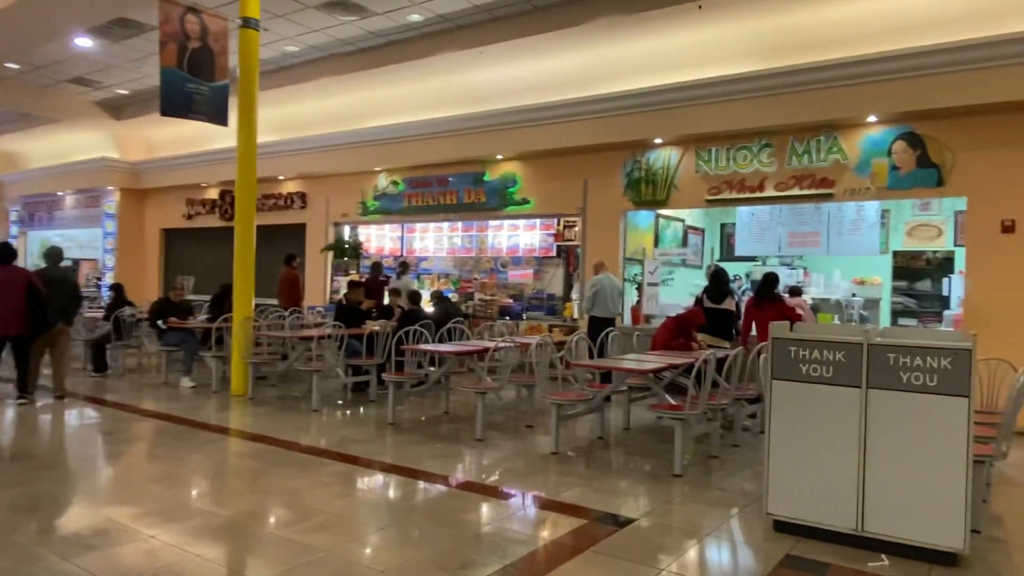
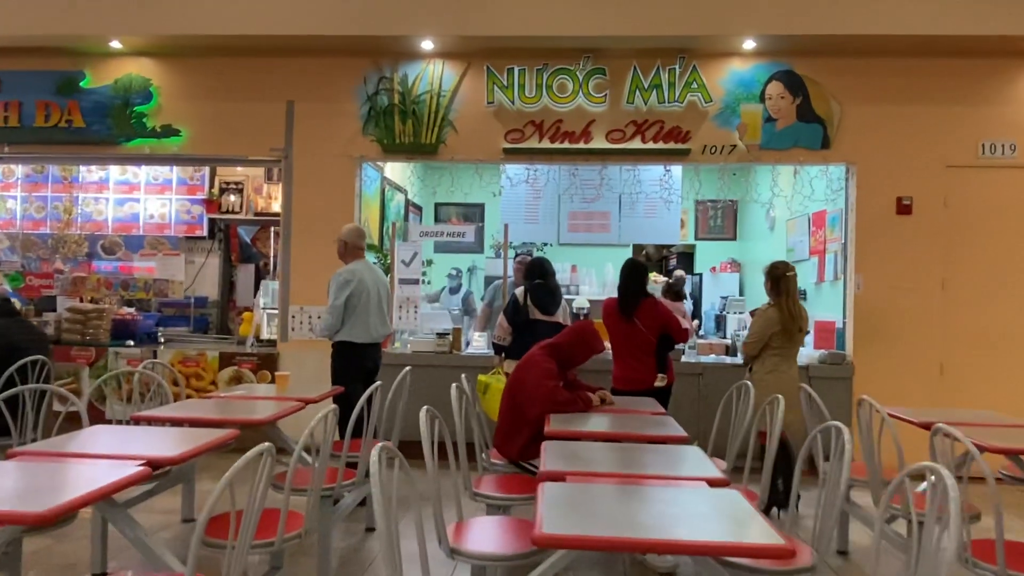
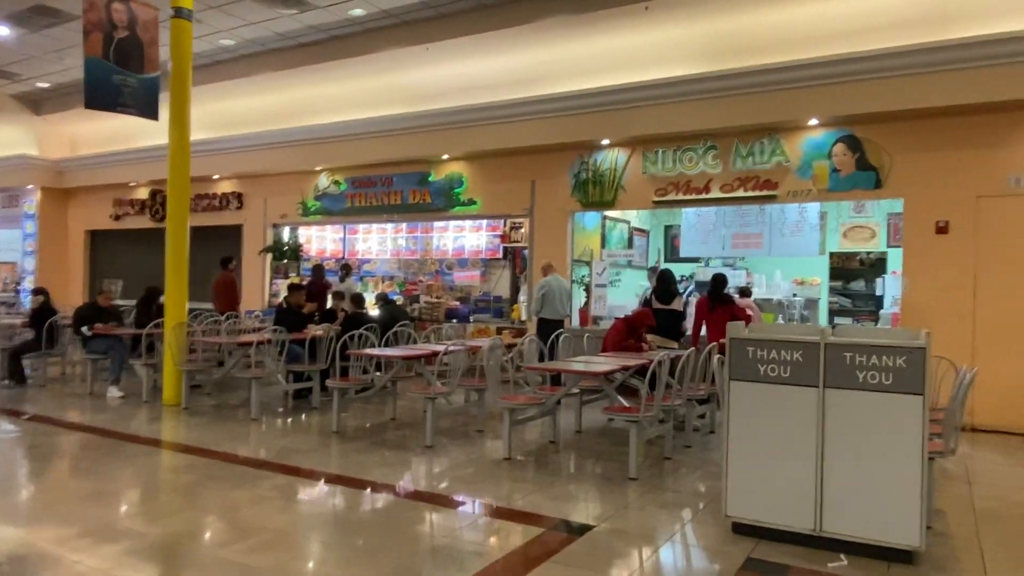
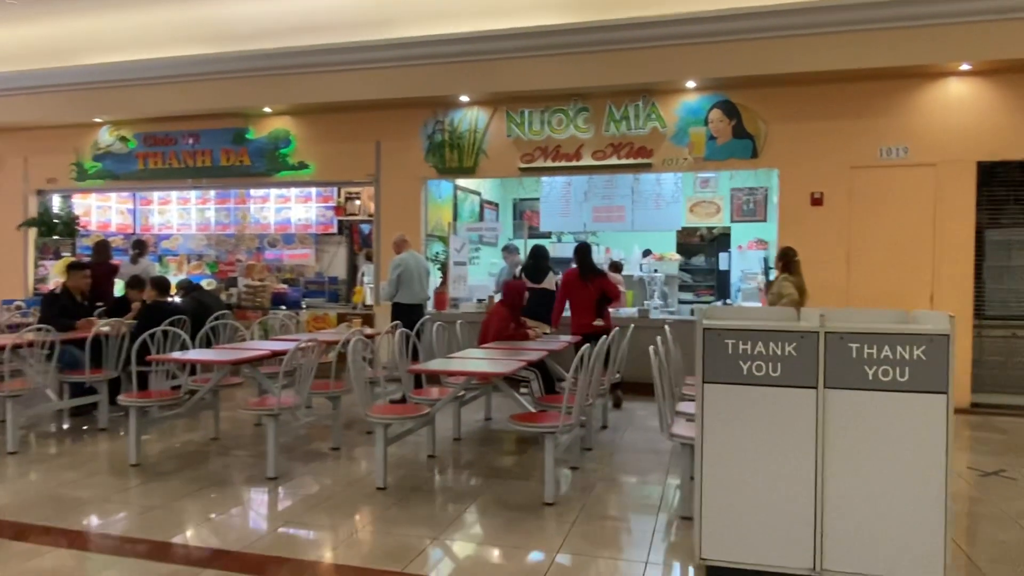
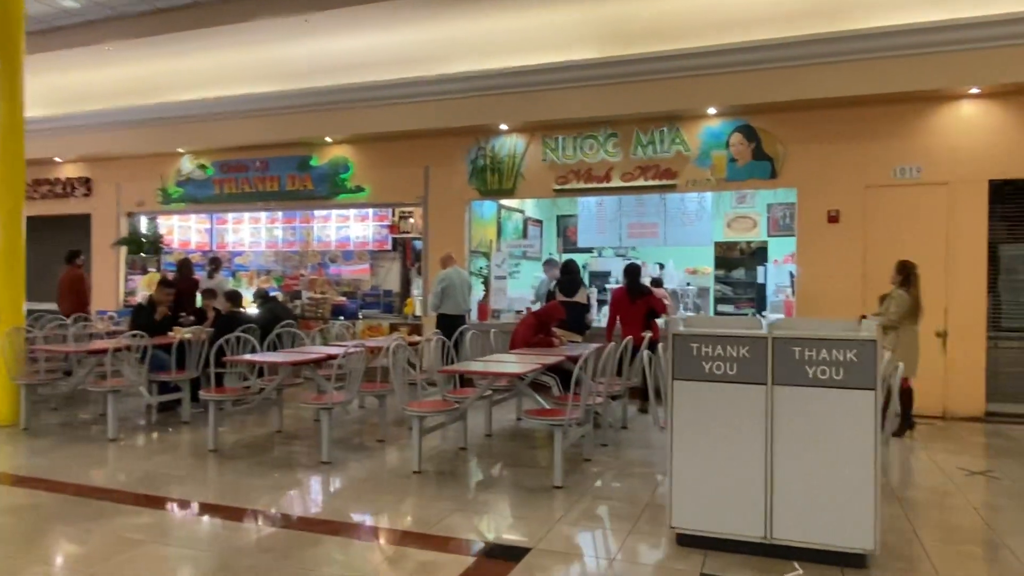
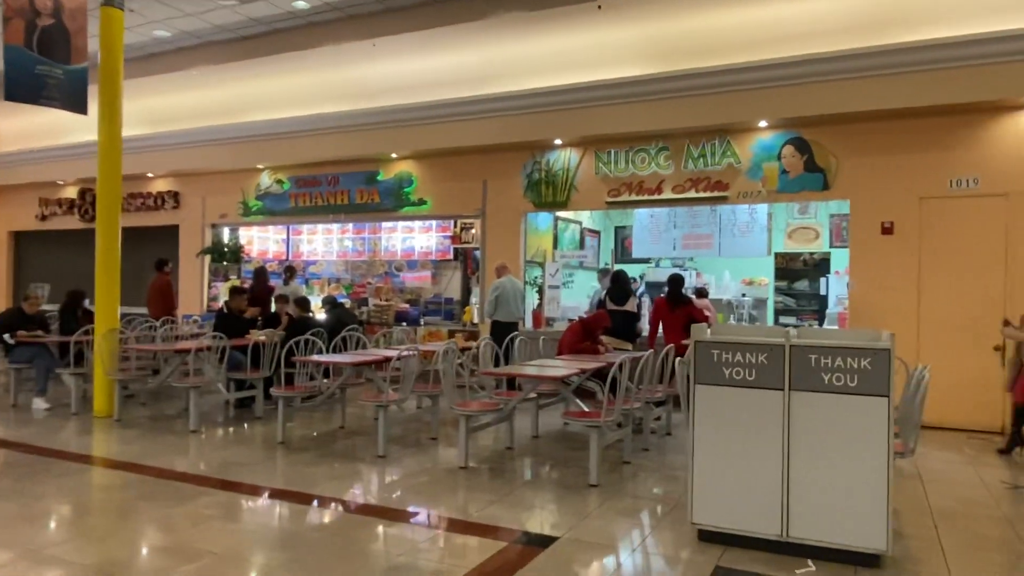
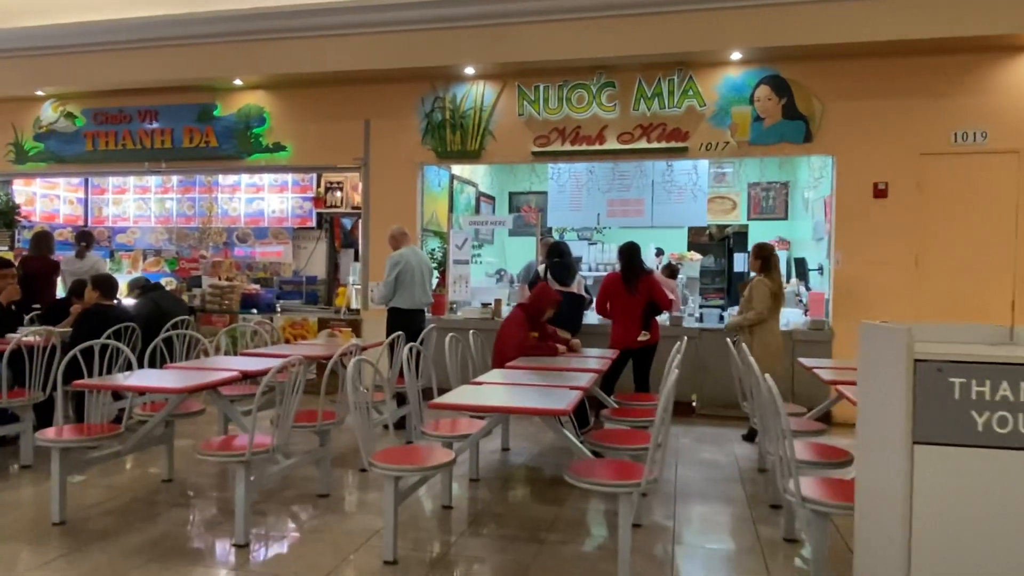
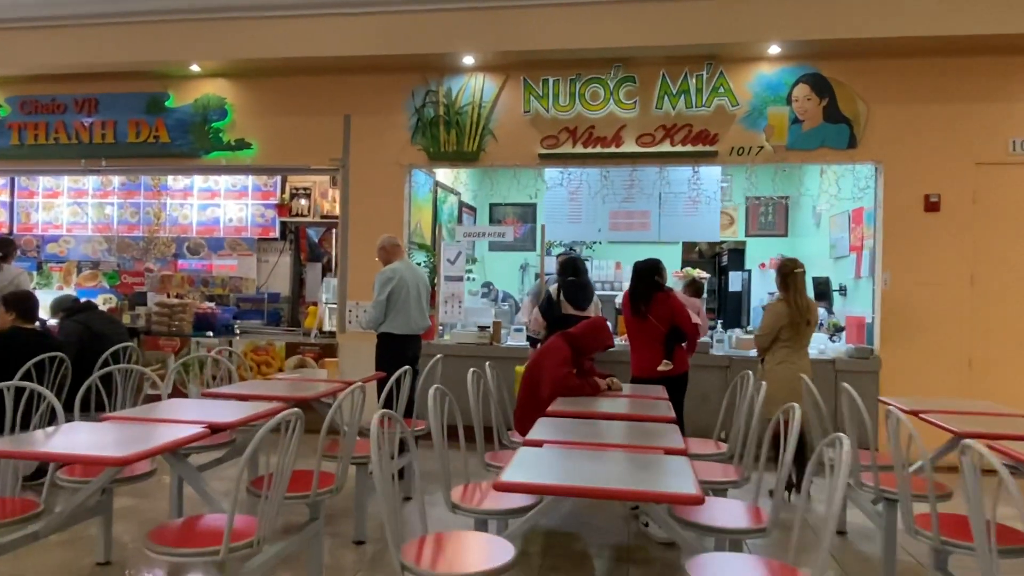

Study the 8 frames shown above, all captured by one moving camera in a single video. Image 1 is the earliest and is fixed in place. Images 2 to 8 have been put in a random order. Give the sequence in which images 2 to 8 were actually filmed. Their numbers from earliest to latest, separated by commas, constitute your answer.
3, 6, 5, 4, 7, 8, 2
